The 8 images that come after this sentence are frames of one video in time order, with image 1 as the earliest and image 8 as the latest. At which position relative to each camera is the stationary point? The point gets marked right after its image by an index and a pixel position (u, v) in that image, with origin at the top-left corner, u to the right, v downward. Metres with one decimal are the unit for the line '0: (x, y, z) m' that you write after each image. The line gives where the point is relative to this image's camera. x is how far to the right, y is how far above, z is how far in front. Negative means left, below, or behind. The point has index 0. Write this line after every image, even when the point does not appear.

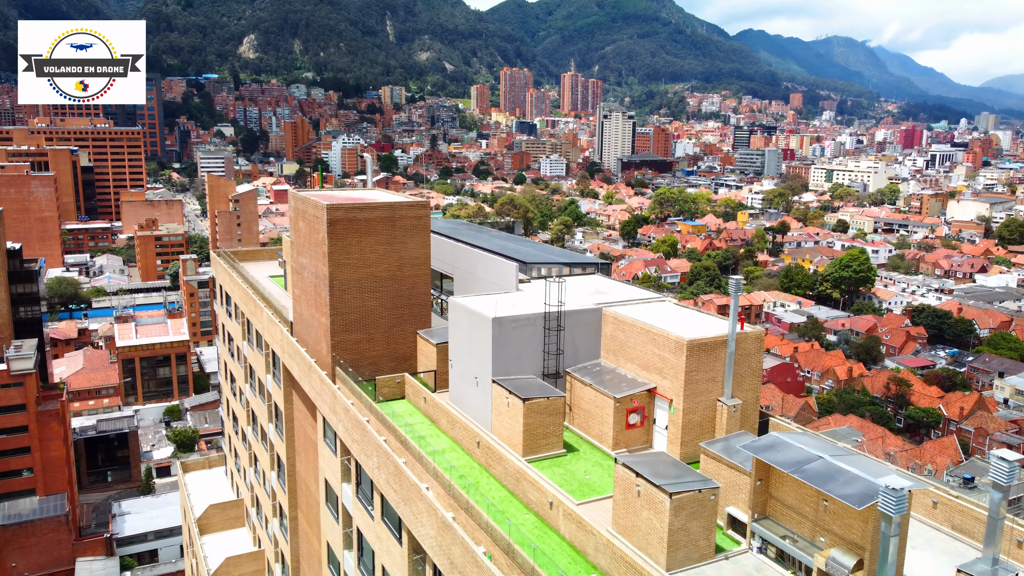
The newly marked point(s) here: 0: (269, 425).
0: (-2.8, -1.6, +8.1) m
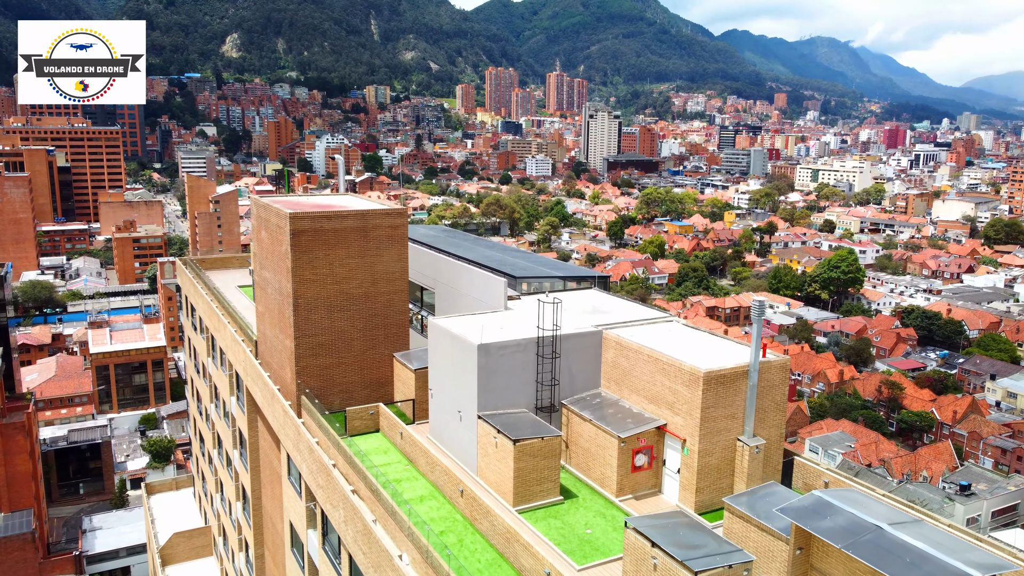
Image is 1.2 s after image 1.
0: (-2.9, -1.7, +7.4) m
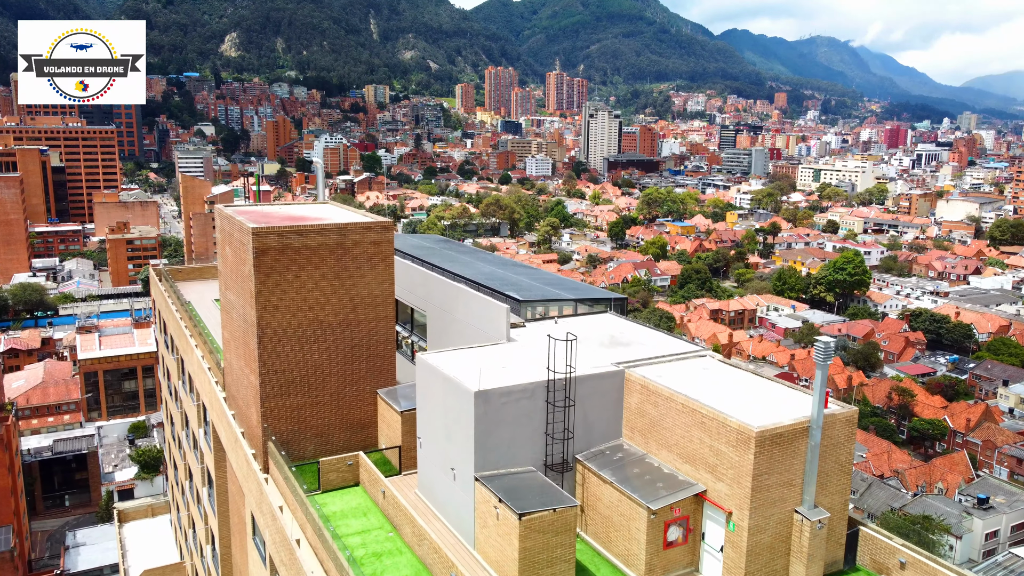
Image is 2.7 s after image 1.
0: (-2.9, -1.9, +6.7) m
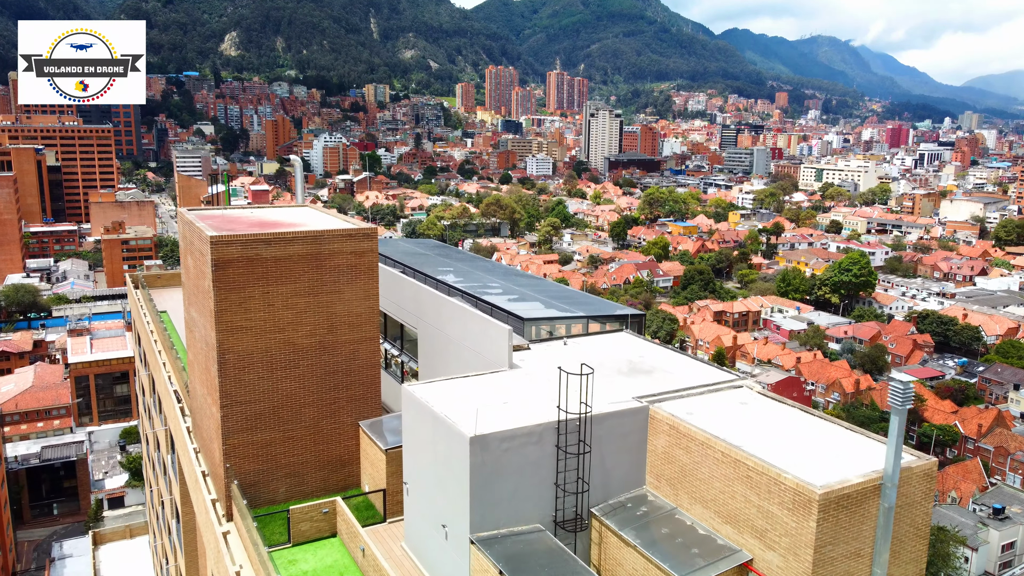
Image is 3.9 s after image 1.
0: (-2.9, -2.0, +6.1) m
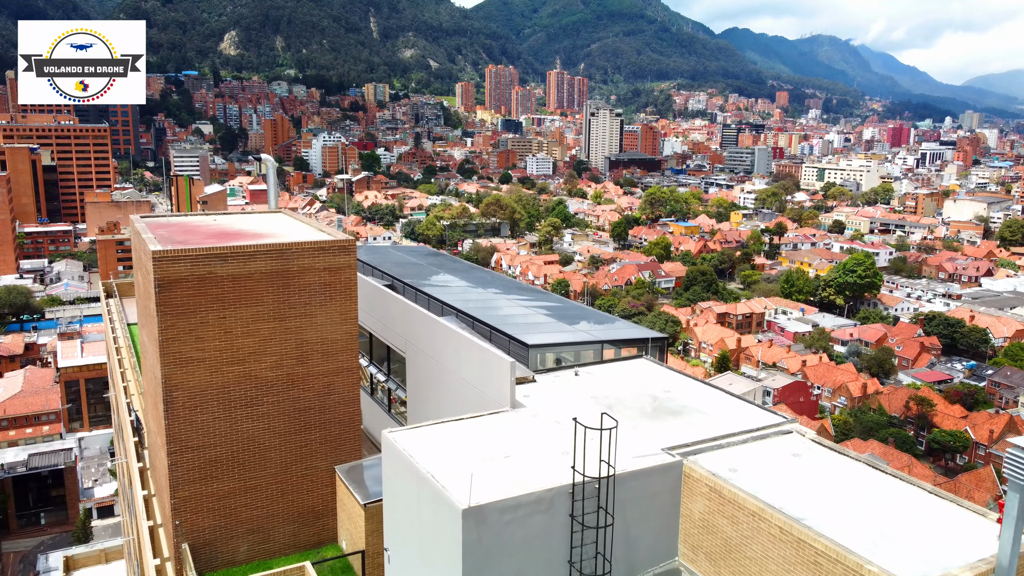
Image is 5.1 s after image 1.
0: (-2.9, -2.1, +5.5) m
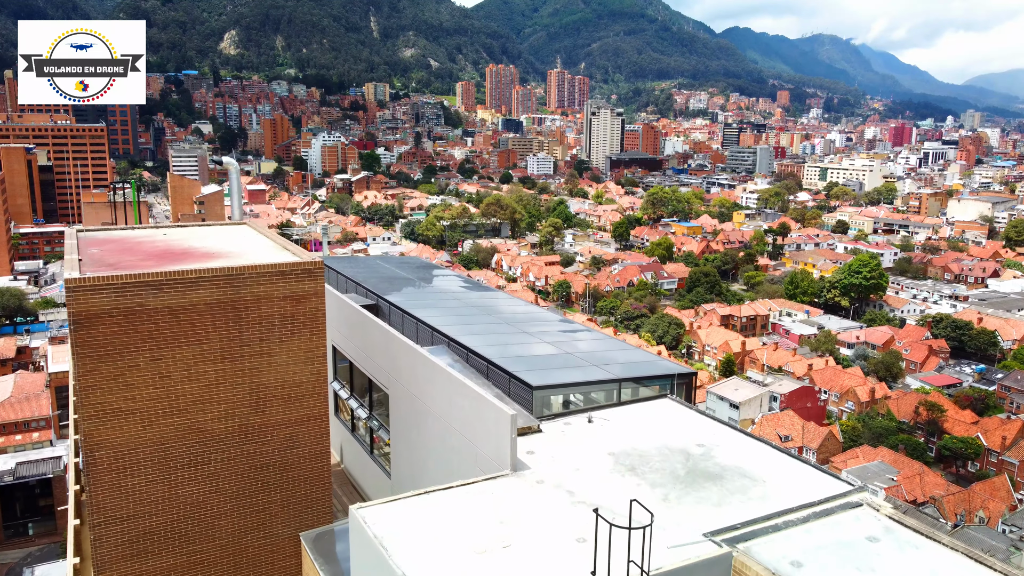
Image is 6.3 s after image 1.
0: (-2.9, -2.2, +4.9) m
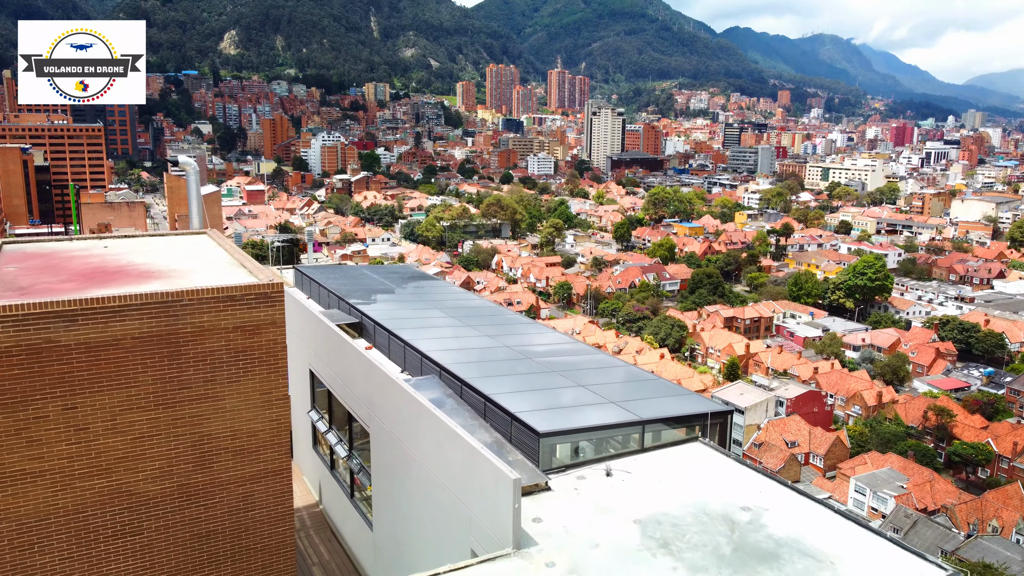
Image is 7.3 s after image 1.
0: (-2.9, -2.3, +4.4) m
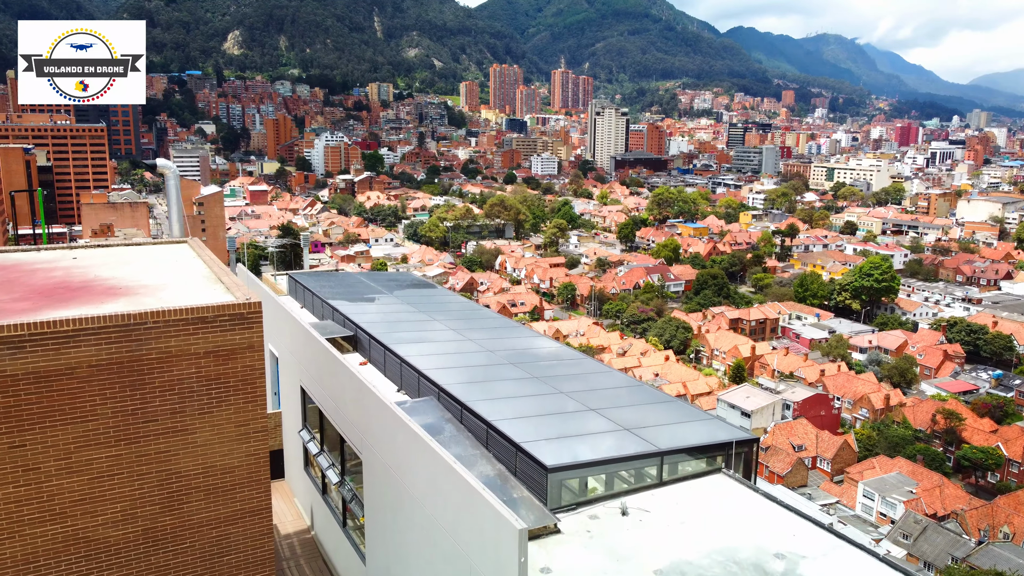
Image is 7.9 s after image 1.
0: (-2.8, -2.4, +4.2) m
